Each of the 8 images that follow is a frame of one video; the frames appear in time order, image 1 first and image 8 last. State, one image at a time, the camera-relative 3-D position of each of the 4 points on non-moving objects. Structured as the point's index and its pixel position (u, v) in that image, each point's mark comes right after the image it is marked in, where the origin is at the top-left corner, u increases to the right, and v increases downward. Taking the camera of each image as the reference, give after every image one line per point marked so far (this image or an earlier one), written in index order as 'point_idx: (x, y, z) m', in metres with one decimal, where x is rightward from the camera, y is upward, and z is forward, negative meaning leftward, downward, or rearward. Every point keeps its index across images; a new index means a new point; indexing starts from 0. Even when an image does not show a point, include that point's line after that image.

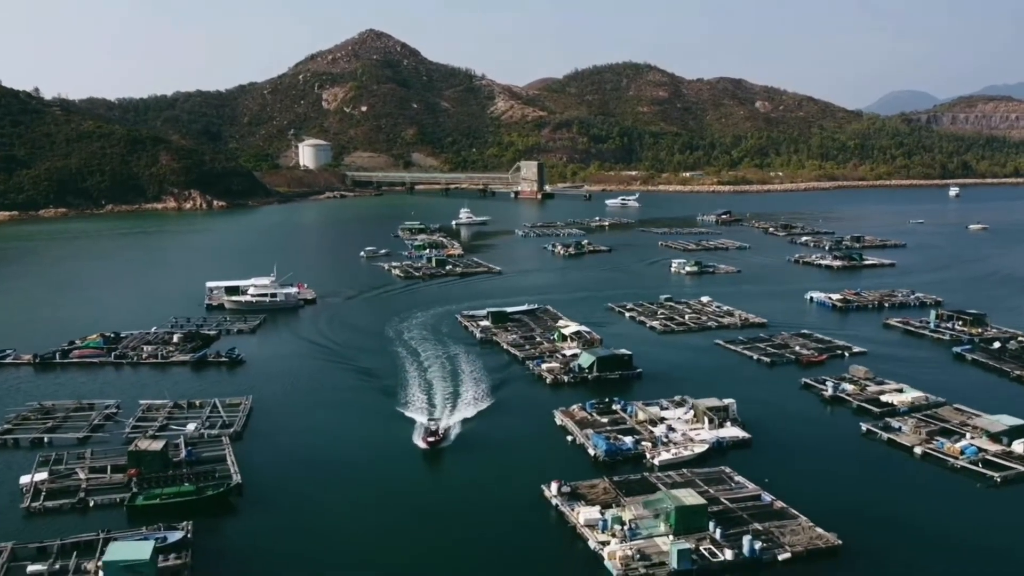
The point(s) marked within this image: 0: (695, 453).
0: (+3.8, -3.4, +16.8) m
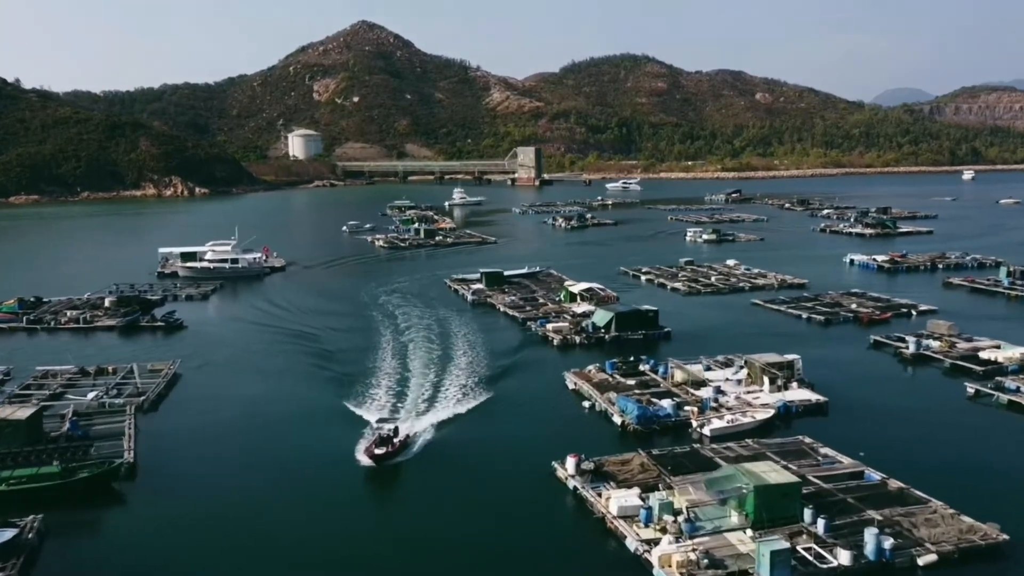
0: (+3.8, -2.0, +12.5) m
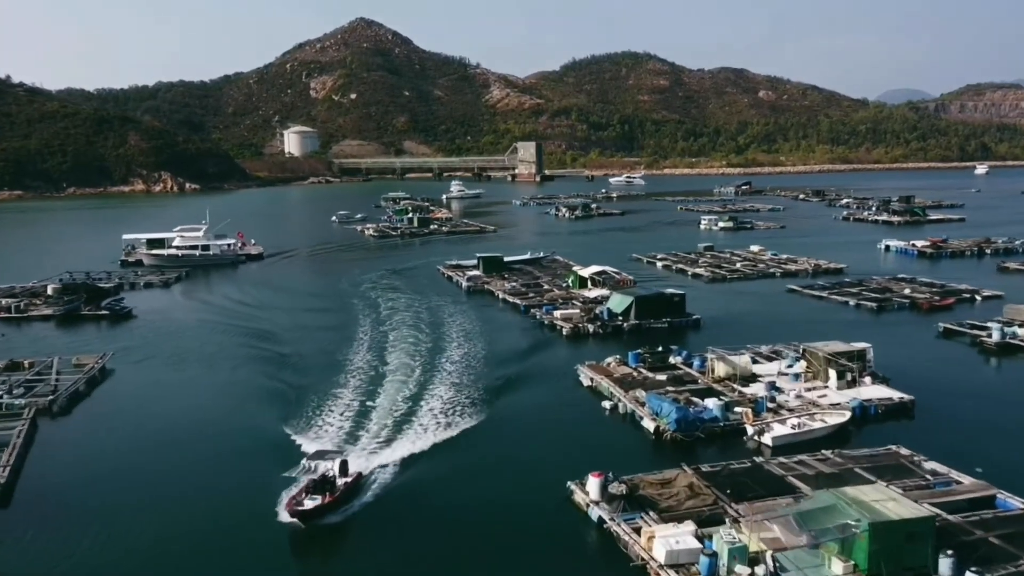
0: (+3.8, -1.6, +9.7) m
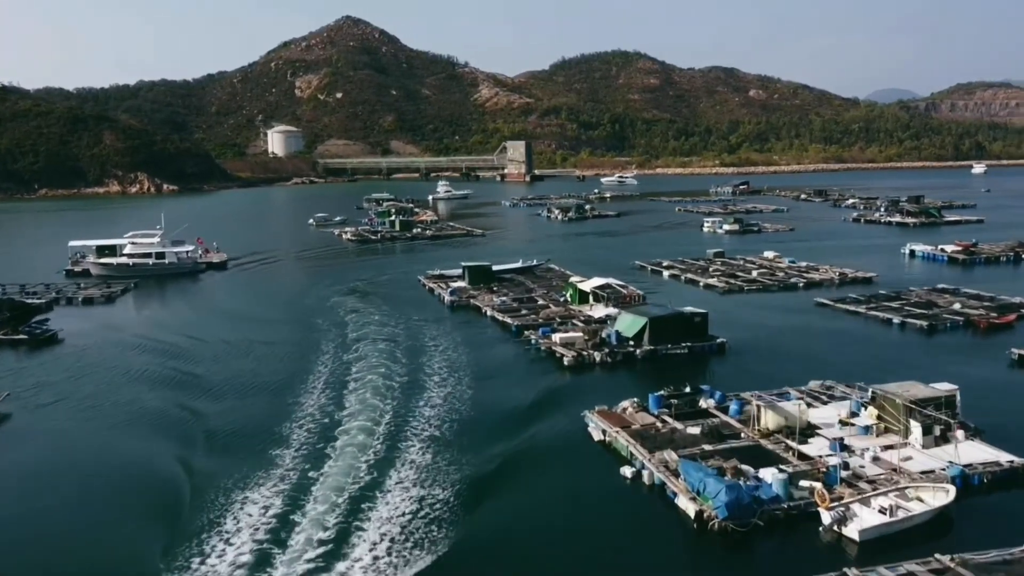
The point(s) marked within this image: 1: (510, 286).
0: (+3.7, -1.9, +7.2) m
1: (-0.1, +0.1, +19.2) m
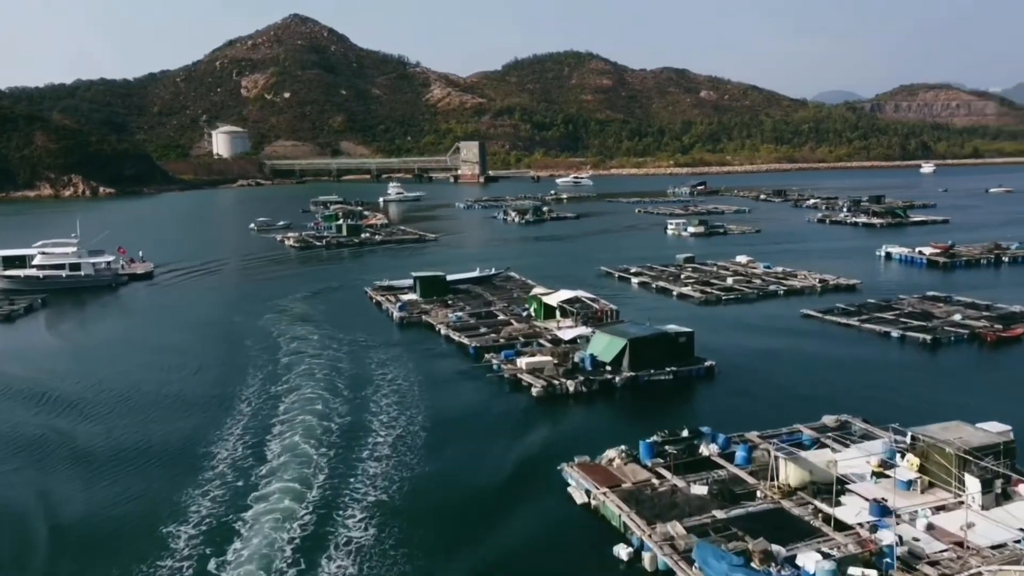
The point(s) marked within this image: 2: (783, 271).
0: (+3.5, -2.1, +5.6) m
1: (-1.0, -0.2, +17.3) m
2: (+6.6, +0.4, +20.0) m
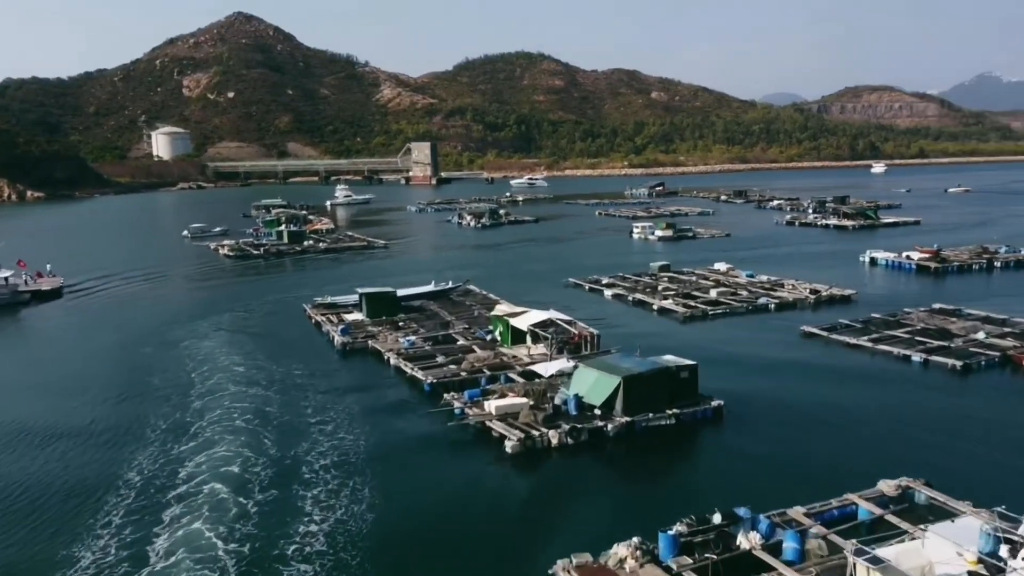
0: (+3.4, -2.4, +3.6) m
1: (-1.7, -0.6, +15.1) m
2: (+5.7, +0.2, +18.2) m
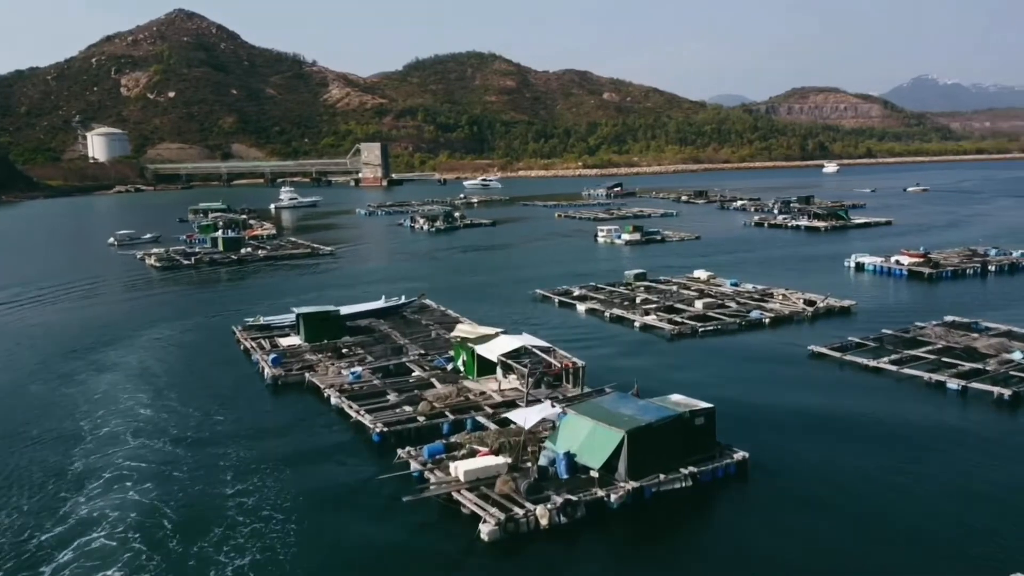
0: (+3.5, -2.6, +1.8) m
1: (-2.3, -0.8, +13.0) m
2: (+5.0, 0.0, +16.4) m
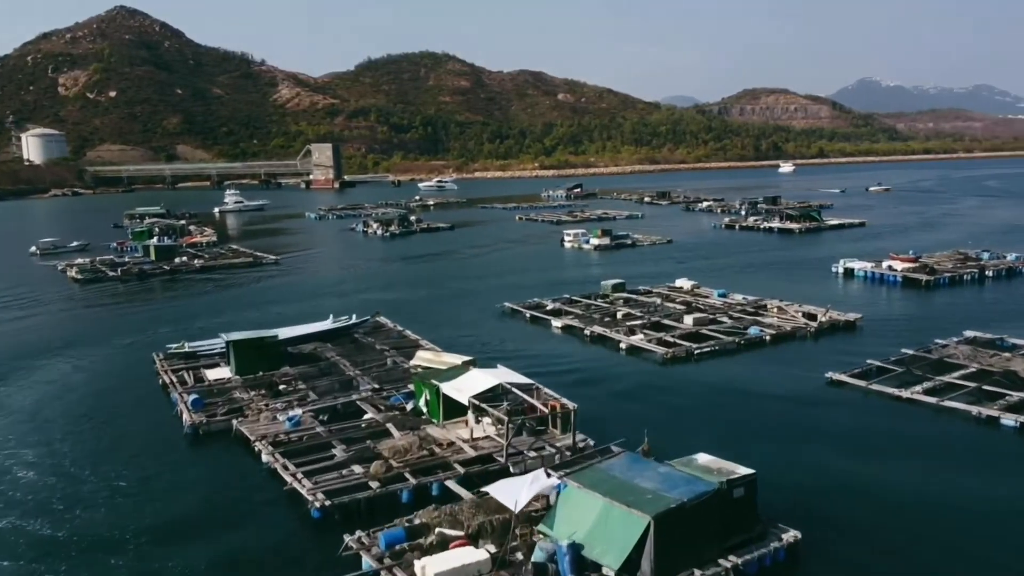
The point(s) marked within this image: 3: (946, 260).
0: (+3.7, -2.8, +0.1) m
1: (-2.7, -1.1, +11.0) m
2: (+4.3, -0.3, +14.8) m
3: (+10.4, +0.7, +19.4) m
